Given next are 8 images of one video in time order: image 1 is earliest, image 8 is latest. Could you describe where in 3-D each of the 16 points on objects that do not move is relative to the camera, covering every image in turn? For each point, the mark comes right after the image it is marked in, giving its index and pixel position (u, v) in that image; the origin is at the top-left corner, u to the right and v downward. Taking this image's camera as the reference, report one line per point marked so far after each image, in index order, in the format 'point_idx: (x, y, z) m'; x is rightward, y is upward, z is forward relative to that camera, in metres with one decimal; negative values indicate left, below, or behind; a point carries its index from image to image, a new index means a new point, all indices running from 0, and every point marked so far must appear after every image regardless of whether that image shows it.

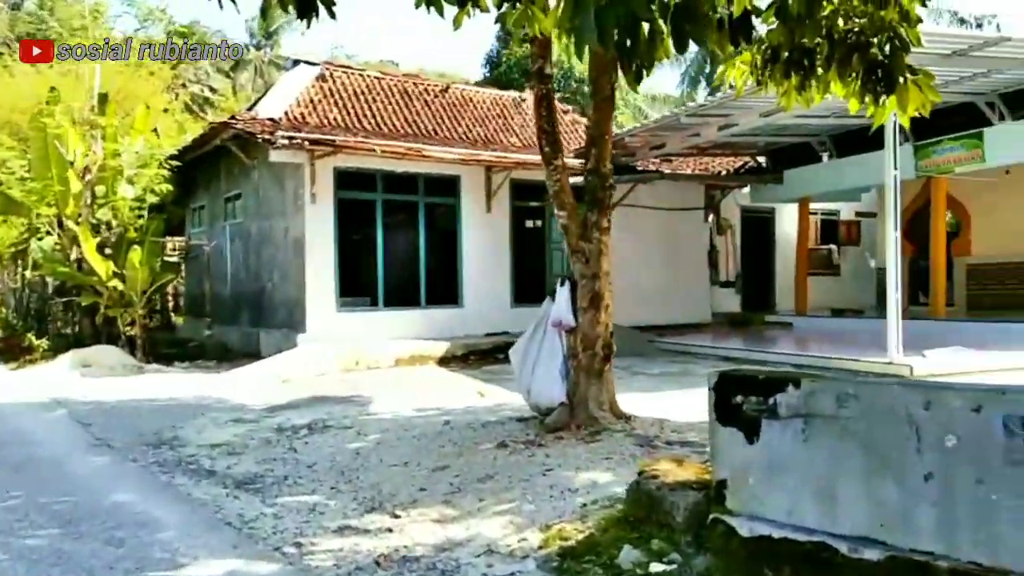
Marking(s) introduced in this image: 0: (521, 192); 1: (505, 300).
0: (+0.1, +1.6, +14.5) m
1: (-0.1, -0.2, +14.2) m
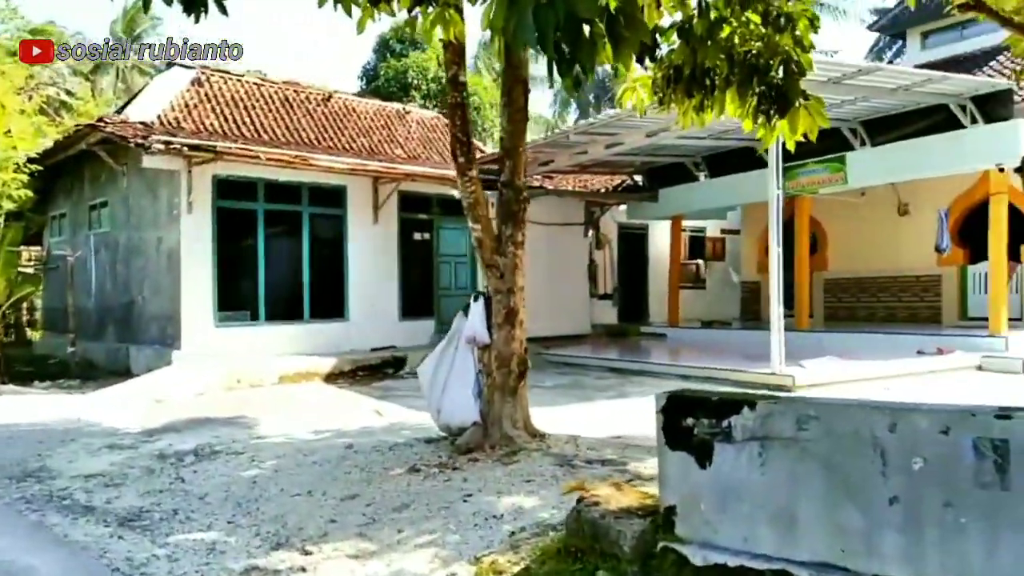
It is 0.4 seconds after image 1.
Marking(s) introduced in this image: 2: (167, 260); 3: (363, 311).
0: (-1.7, +1.3, +14.2) m
1: (-1.9, -0.4, +13.8) m
2: (-4.5, +0.4, +12.0) m
3: (-2.3, -0.3, +13.5) m
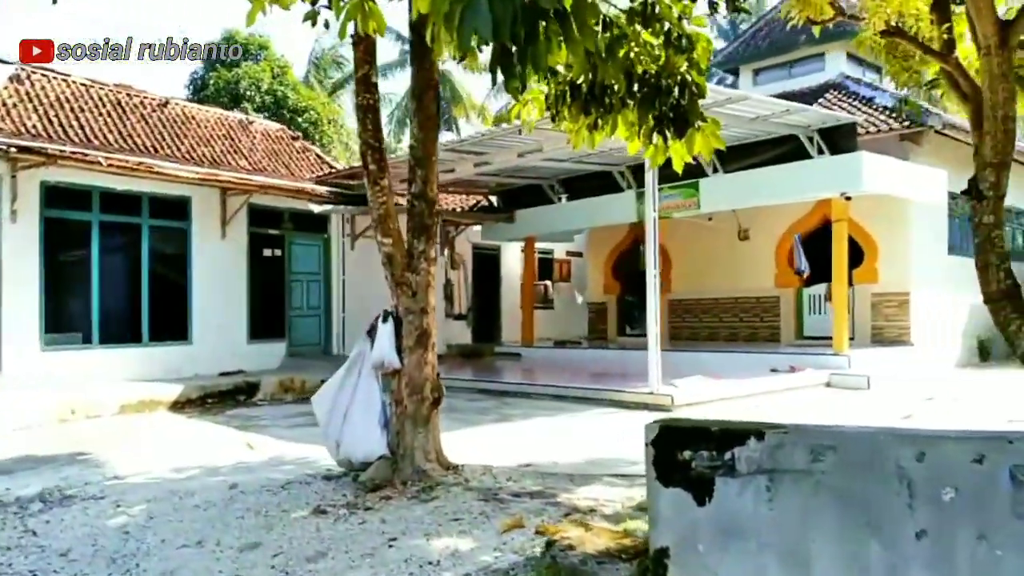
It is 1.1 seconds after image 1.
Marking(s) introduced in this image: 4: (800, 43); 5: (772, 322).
0: (-3.8, +1.0, +13.3) m
1: (-3.9, -0.7, +12.8) m
2: (-6.1, +0.2, +10.5) m
3: (-4.3, -0.6, +12.4) m
4: (+5.1, +4.5, +16.2) m
5: (+4.2, -0.6, +14.7) m
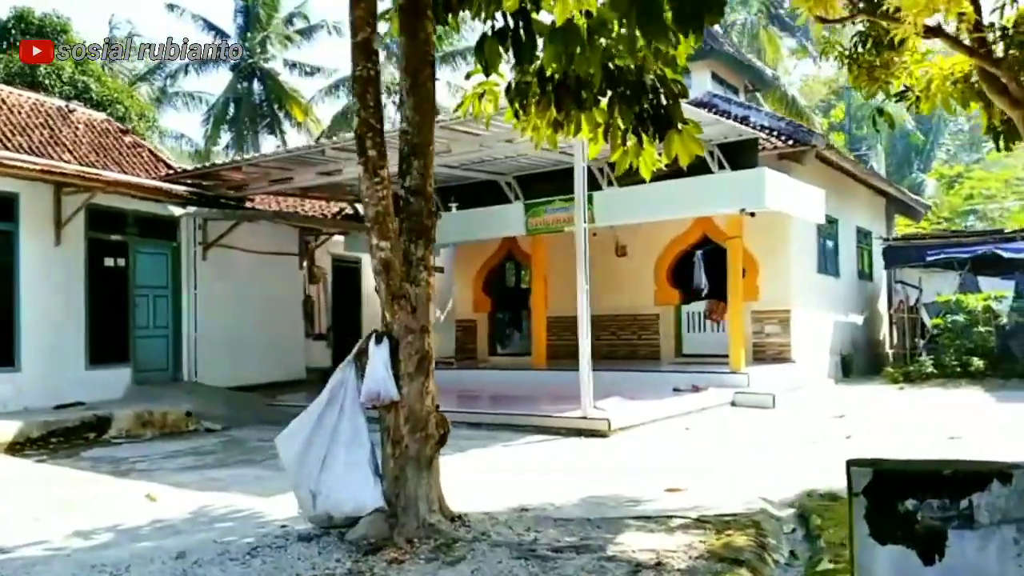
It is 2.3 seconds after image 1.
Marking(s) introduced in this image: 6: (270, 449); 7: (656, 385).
0: (-5.2, +0.8, +11.4) m
1: (-5.3, -0.9, +10.9) m
2: (-6.9, 0.0, +8.2) m
3: (-5.5, -0.8, +10.4) m
4: (+2.8, +4.1, +16.3) m
5: (+2.2, -0.8, +14.6) m
6: (-2.3, -1.6, +8.8) m
7: (+2.1, -1.5, +12.1) m
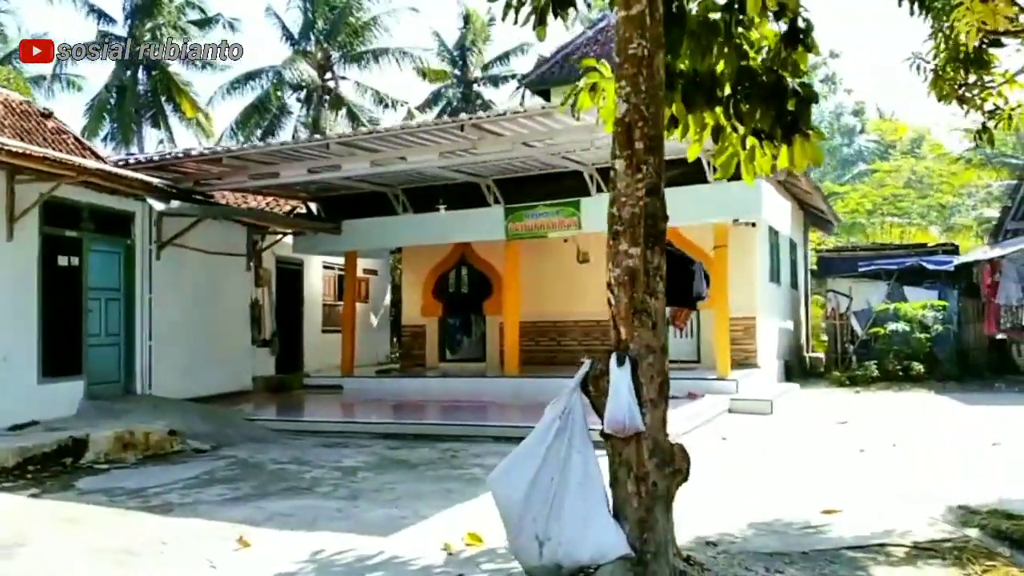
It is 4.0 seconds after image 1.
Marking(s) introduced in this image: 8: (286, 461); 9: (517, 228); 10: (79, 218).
0: (-5.1, +0.8, +9.9) m
1: (-5.1, -0.9, +9.4) m
2: (-6.3, 0.0, +6.4) m
3: (-5.3, -0.8, +8.9) m
4: (+1.9, +4.0, +16.1) m
5: (+1.7, -0.9, +14.3) m
6: (-1.8, -1.6, +7.8) m
7: (+2.0, -1.5, +11.9) m
8: (-2.1, -1.6, +8.3) m
9: (0.0, +0.9, +12.4) m
10: (-5.0, +0.8, +10.3) m
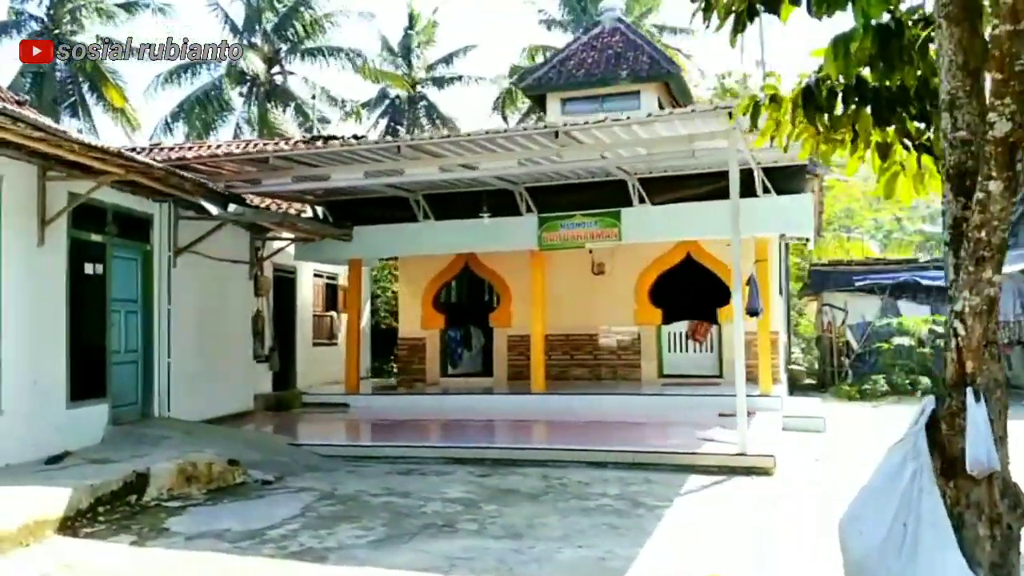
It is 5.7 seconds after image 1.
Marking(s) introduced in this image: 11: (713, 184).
0: (-4.3, +0.7, +8.9) m
1: (-4.2, -1.0, +8.3) m
2: (-5.0, -0.1, +5.2) m
3: (-4.3, -0.9, +7.8) m
4: (+1.9, +3.8, +15.9) m
5: (+1.9, -1.1, +14.1) m
6: (-0.8, -1.7, +7.1) m
7: (+2.5, -1.7, +11.6) m
8: (-1.1, -1.7, +7.6) m
9: (+0.5, +0.7, +11.9) m
10: (-4.3, +0.7, +9.3) m
11: (+2.6, +1.3, +11.4) m
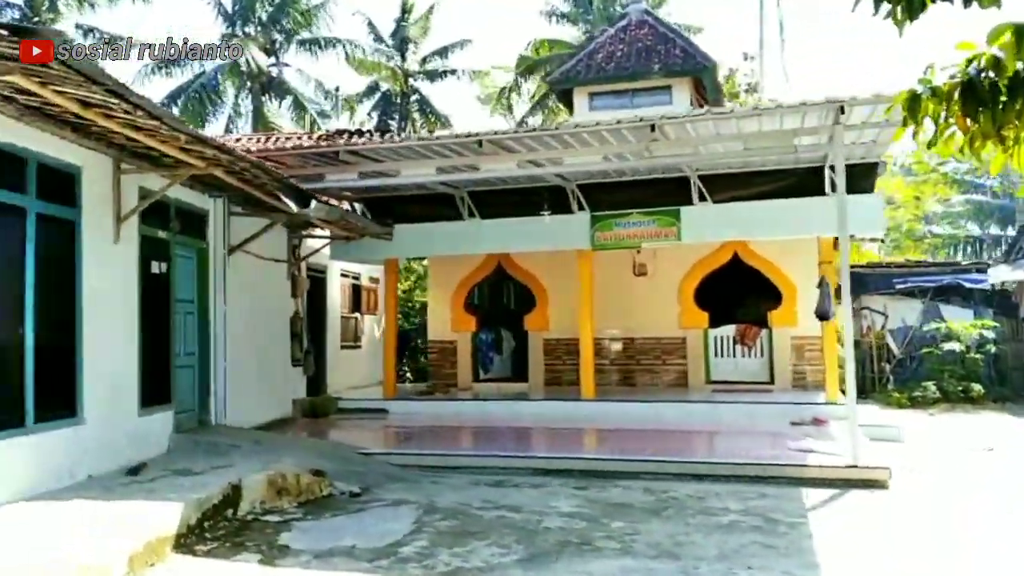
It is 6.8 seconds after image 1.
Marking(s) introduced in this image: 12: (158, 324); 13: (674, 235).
0: (-3.5, +0.7, +8.3) m
1: (-3.3, -1.0, +7.8) m
2: (-4.0, -0.1, +4.7) m
3: (-3.4, -0.9, +7.3) m
4: (+2.5, +3.8, +15.7) m
5: (+2.5, -1.2, +13.8) m
6: (+0.1, -1.7, +6.8) m
7: (+3.2, -1.8, +11.4) m
8: (-0.2, -1.8, +7.2) m
9: (+1.2, +0.7, +11.6) m
10: (-3.4, +0.7, +8.7) m
11: (+3.3, +1.3, +11.2) m
12: (-3.4, -0.4, +8.5) m
13: (+2.1, +0.7, +11.3) m
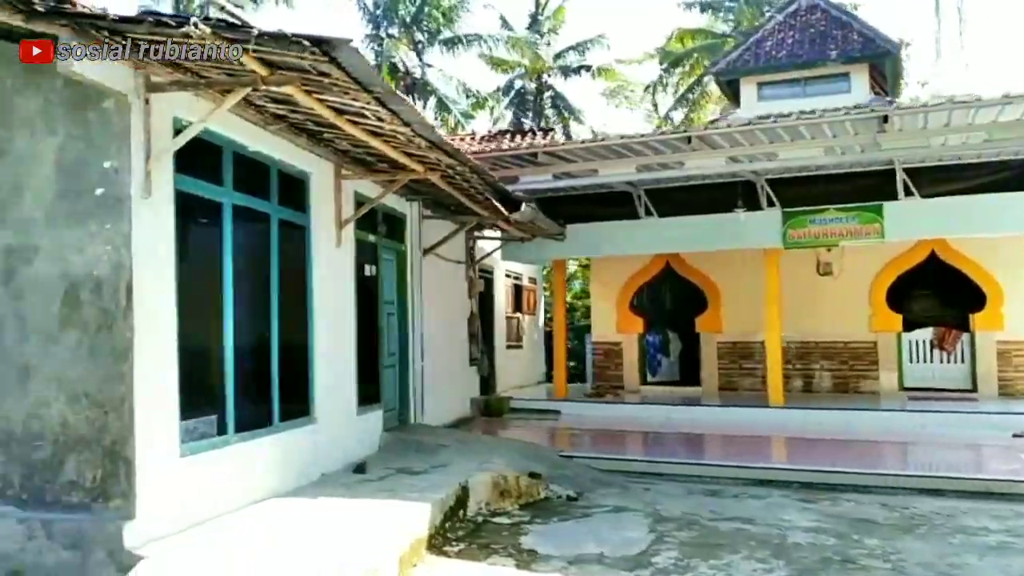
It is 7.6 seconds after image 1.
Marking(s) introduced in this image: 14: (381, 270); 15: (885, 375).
0: (-1.5, +0.7, +8.5) m
1: (-1.4, -1.1, +8.0) m
2: (-2.5, -0.1, +4.9) m
3: (-1.6, -1.0, +7.4) m
4: (+5.4, +3.8, +15.0) m
5: (+5.1, -1.2, +13.2) m
6: (+1.9, -1.8, +6.5) m
7: (+5.5, -1.8, +10.7) m
8: (+1.6, -1.8, +7.0) m
9: (+3.6, +0.6, +11.2) m
10: (-1.4, +0.7, +8.9) m
11: (+5.6, +1.3, +10.5) m
12: (-1.4, -0.4, +8.7) m
13: (+4.4, +0.6, +10.8) m
14: (-1.4, +0.2, +9.1) m
15: (+5.3, -1.3, +13.1) m
